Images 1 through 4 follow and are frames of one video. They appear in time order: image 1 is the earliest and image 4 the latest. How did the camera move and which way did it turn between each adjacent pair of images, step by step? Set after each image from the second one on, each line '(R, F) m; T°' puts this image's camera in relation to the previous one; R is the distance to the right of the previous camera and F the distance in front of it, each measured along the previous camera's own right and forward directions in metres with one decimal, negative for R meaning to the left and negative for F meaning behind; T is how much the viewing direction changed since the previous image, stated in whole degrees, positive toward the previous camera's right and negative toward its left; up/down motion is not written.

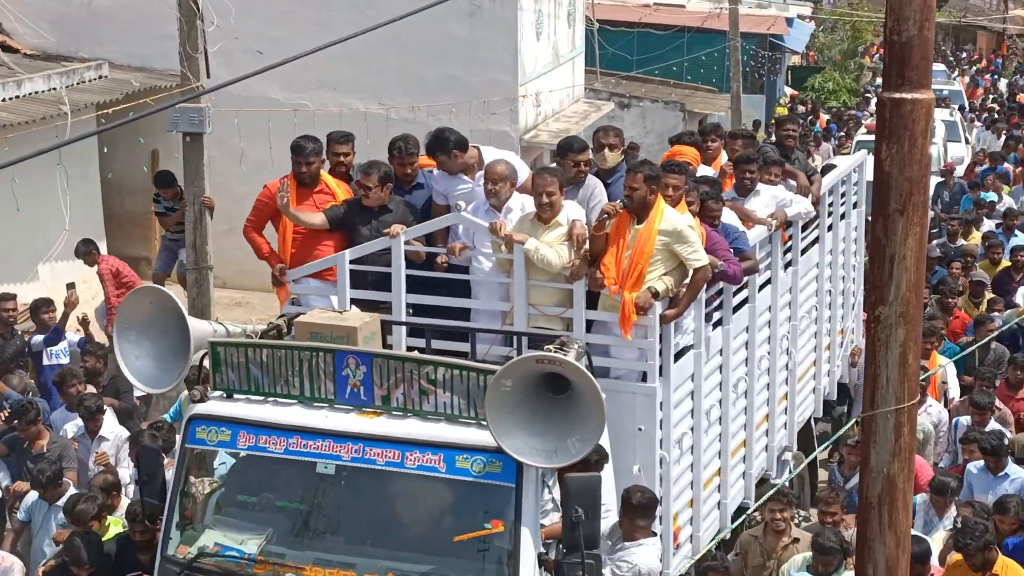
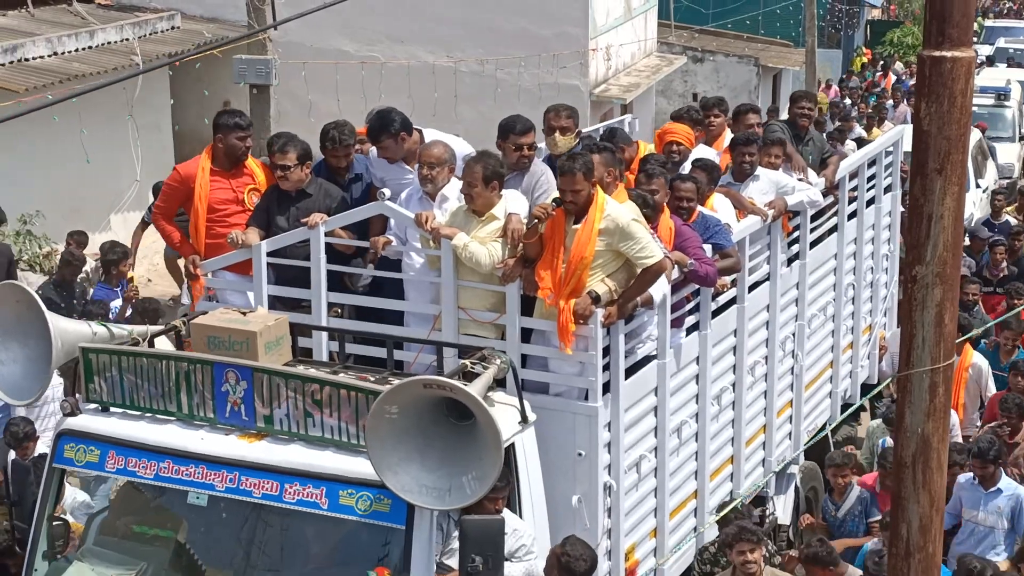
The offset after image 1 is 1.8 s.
(+0.7, +0.8) m; -4°
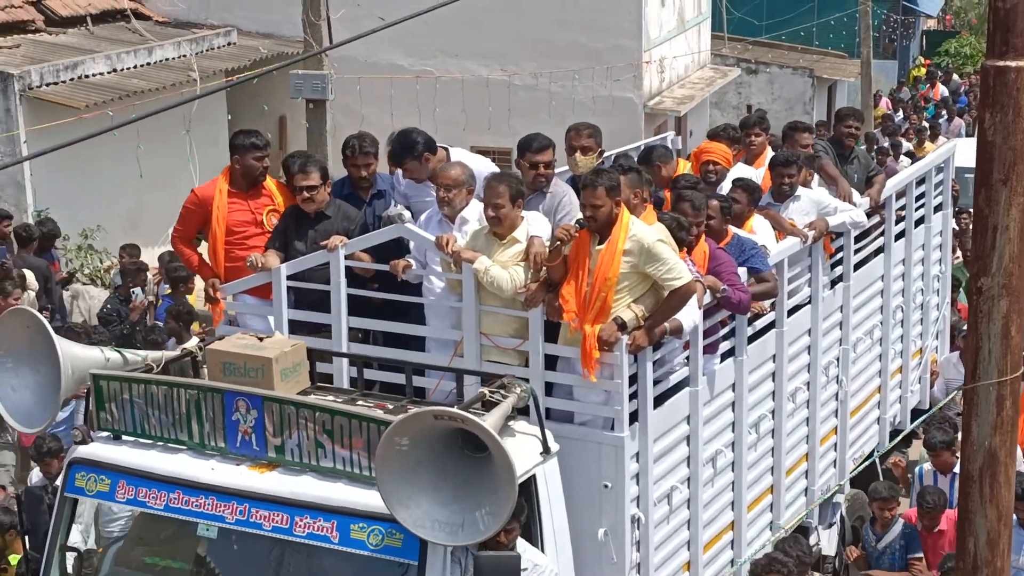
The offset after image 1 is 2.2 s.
(+0.1, +0.2) m; -2°
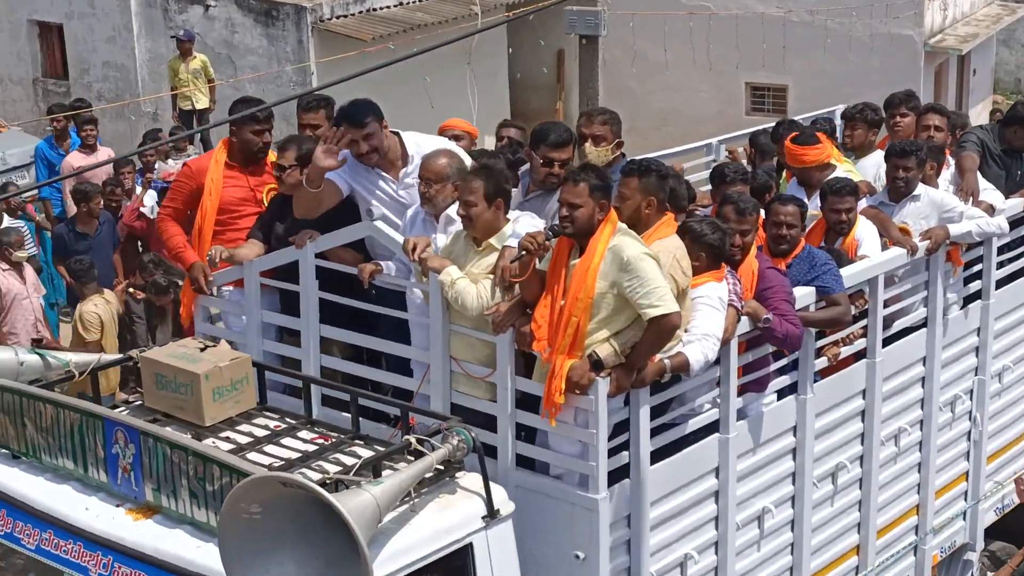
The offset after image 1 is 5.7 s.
(+1.0, +1.1) m; -12°
